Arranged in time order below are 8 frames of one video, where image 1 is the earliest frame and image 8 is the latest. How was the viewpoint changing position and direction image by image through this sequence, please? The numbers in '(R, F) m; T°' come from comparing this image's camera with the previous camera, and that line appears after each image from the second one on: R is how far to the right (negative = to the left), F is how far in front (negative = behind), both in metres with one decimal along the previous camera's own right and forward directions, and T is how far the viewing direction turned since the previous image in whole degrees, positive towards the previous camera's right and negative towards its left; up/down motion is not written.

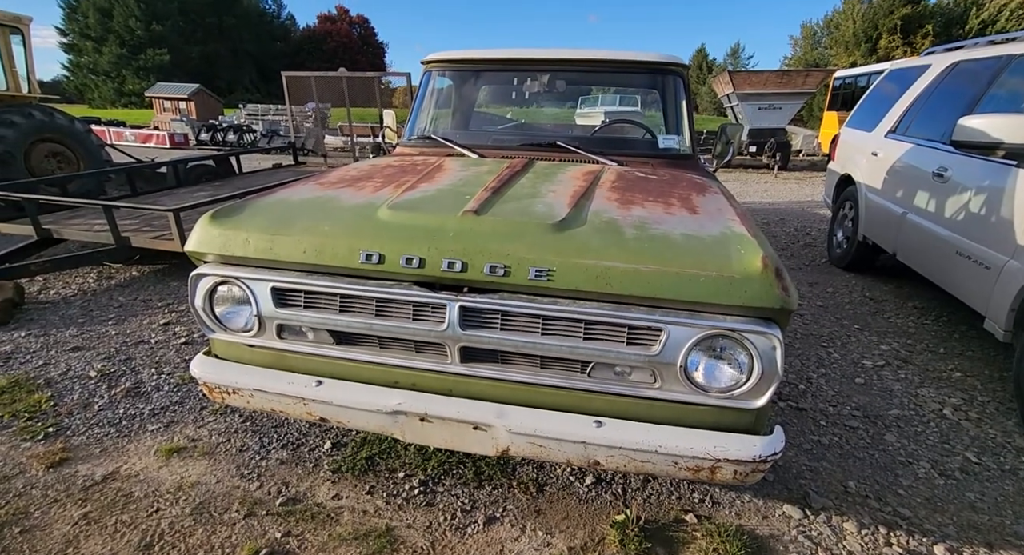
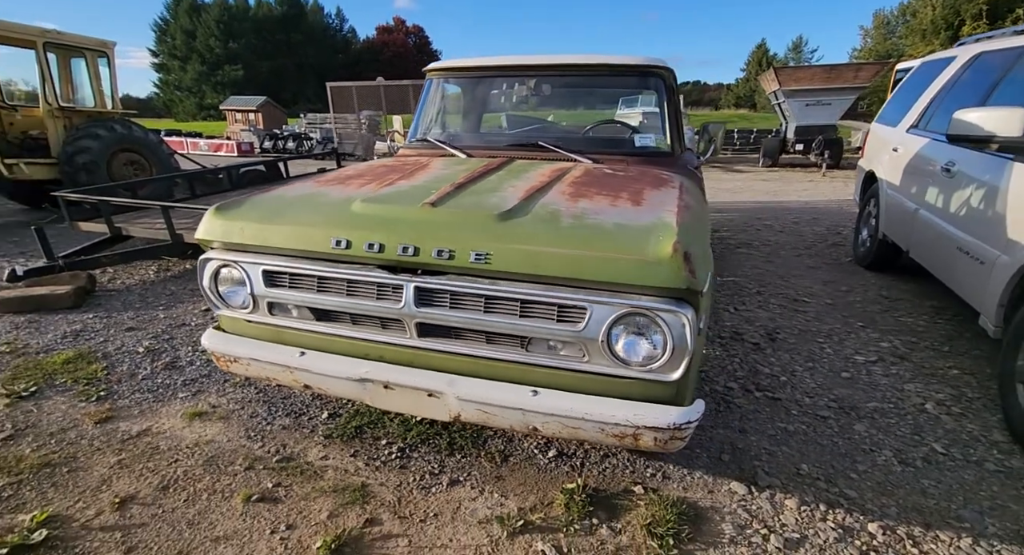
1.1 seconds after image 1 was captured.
(+0.4, -0.2) m; -6°
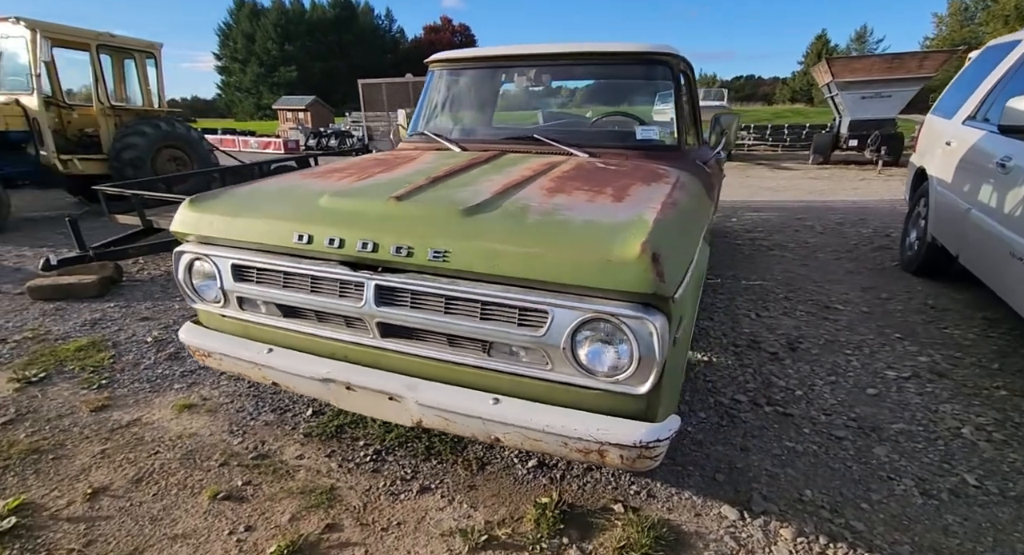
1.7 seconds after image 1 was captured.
(+0.3, +0.2) m; -5°
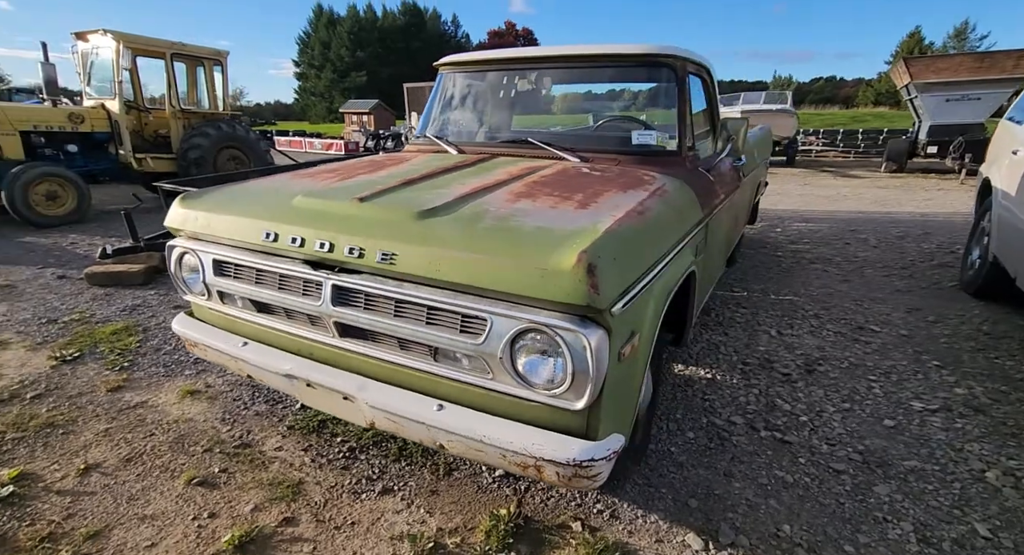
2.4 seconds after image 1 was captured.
(+0.4, +0.1) m; -6°
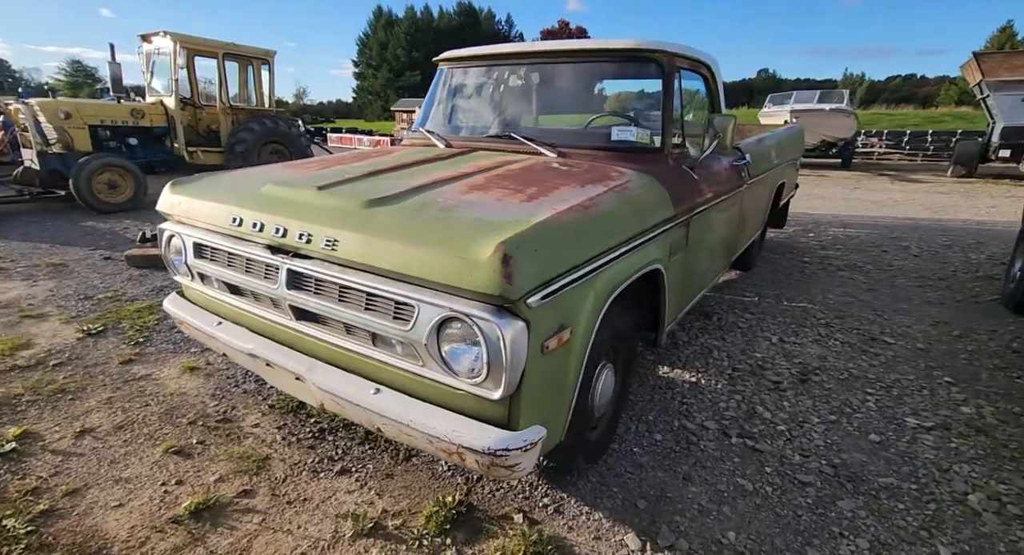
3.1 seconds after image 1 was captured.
(+0.4, 0.0) m; -5°
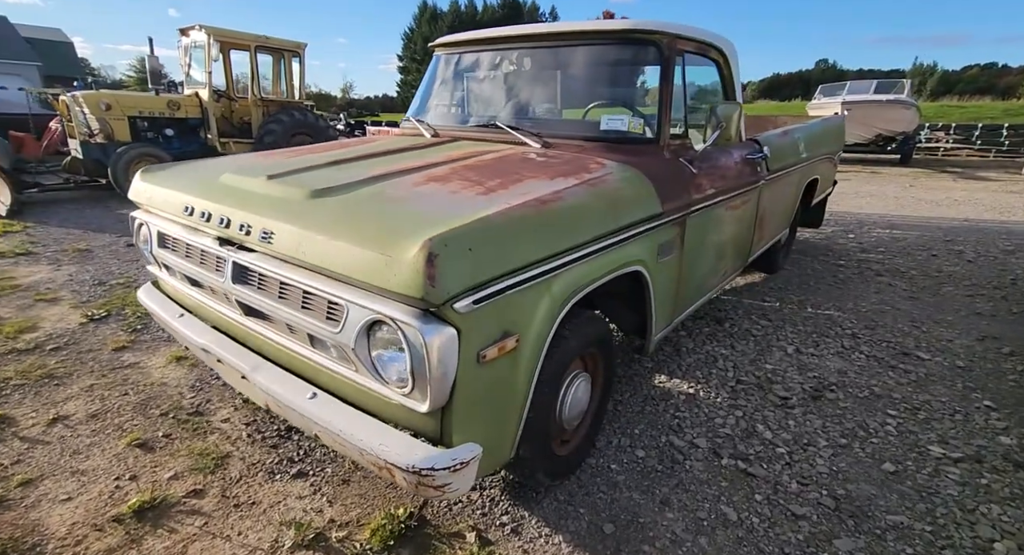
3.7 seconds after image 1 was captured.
(+0.3, +0.2) m; -4°
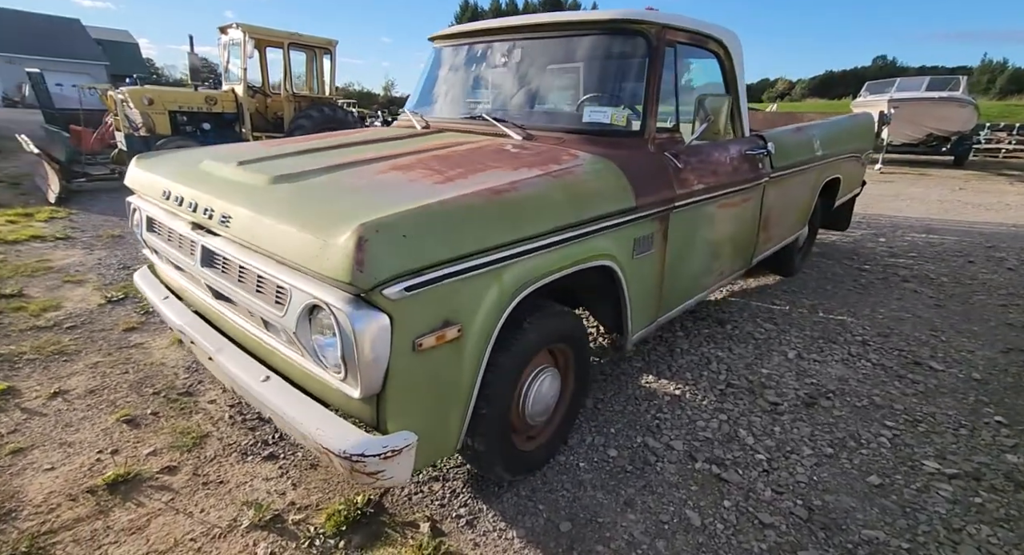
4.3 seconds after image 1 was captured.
(+0.3, 0.0) m; -4°
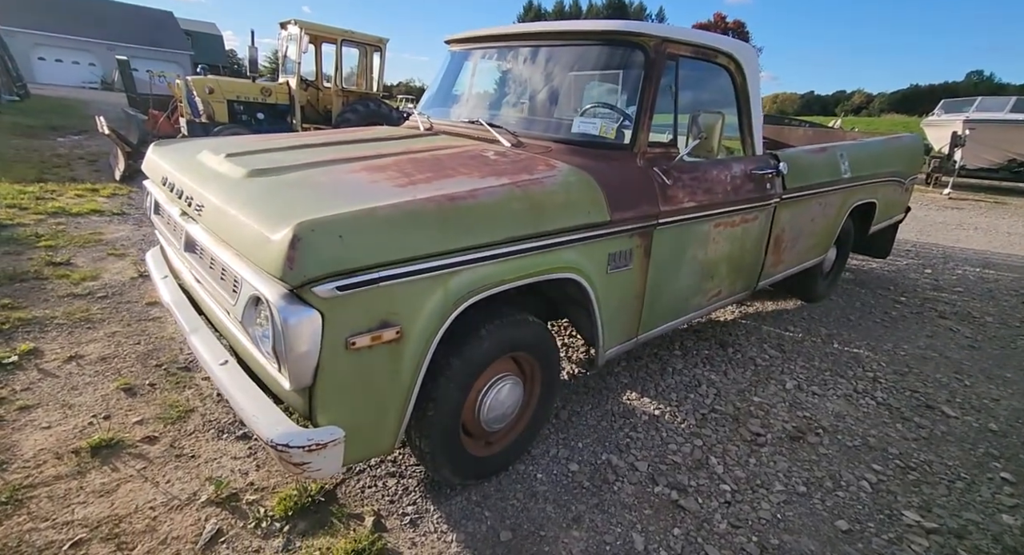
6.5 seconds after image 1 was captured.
(+0.3, 0.0) m; -5°
